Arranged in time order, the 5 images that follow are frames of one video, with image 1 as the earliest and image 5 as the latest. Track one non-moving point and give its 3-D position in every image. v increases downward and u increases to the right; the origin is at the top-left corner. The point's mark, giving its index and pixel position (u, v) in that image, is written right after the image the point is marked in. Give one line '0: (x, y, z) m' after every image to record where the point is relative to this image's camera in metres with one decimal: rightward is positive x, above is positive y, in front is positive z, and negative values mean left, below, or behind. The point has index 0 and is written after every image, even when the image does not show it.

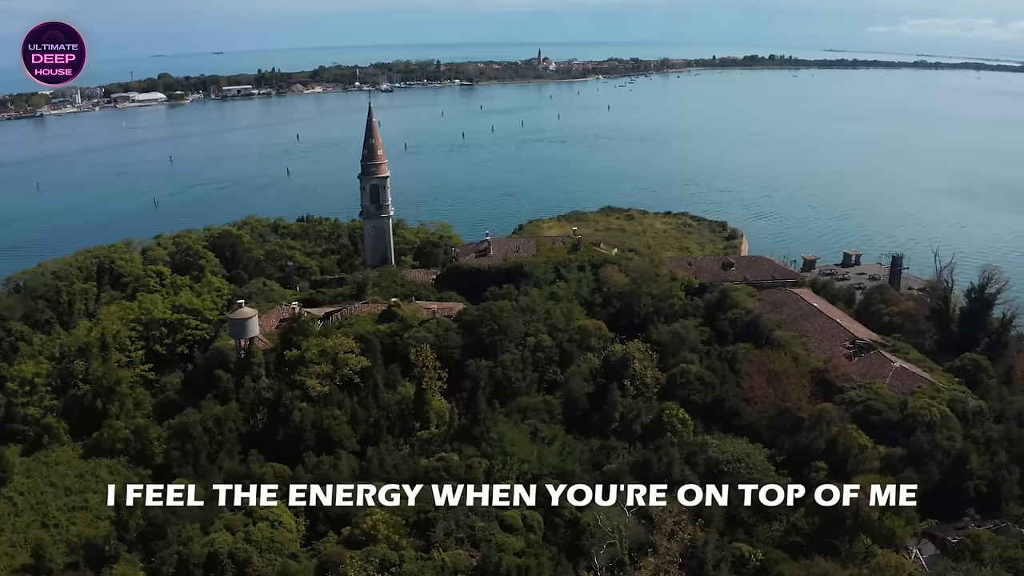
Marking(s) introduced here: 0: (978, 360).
0: (+9.8, -1.5, +17.2) m
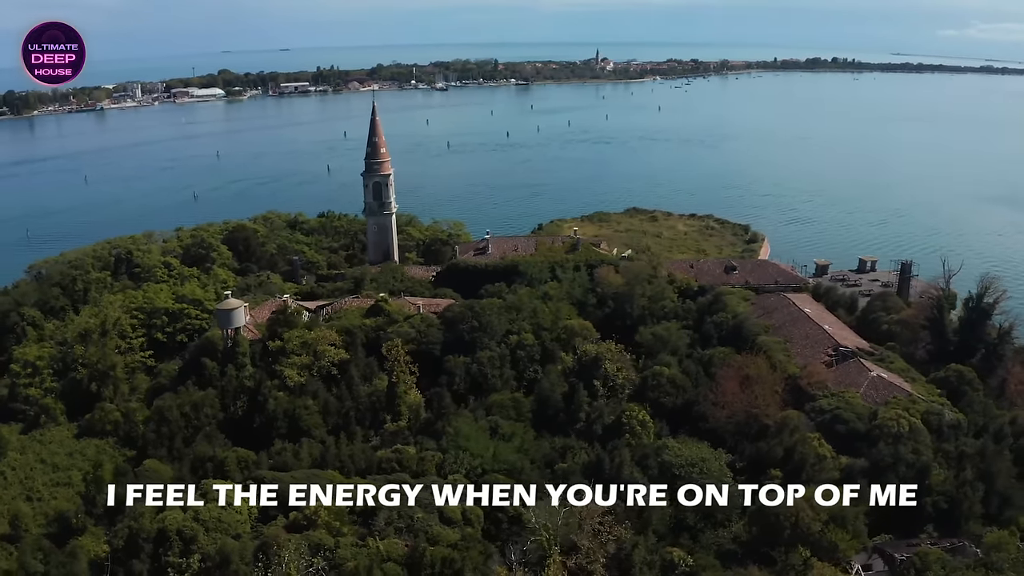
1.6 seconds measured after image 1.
0: (+9.2, -1.7, +16.5) m
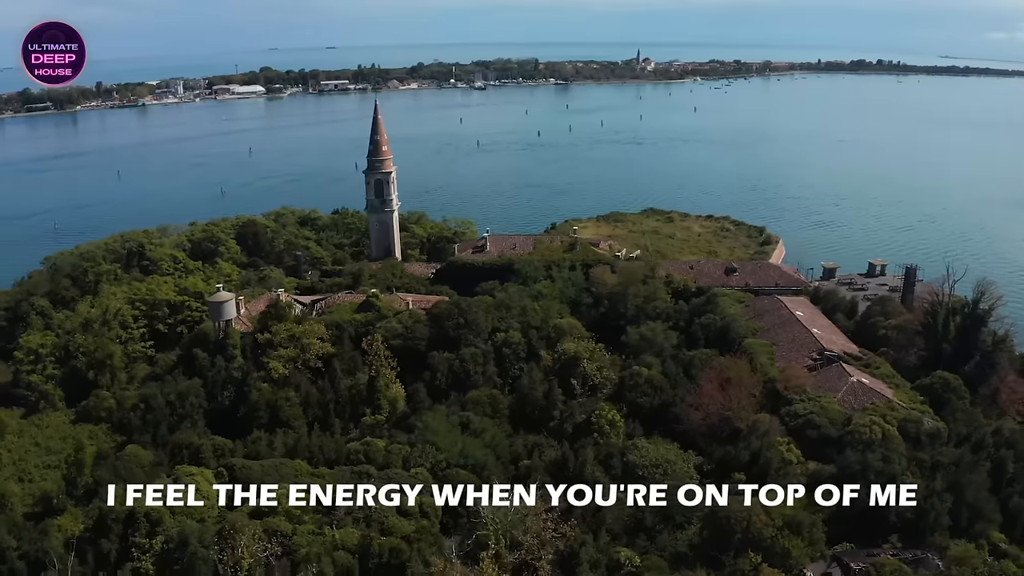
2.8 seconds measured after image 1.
0: (+8.7, -1.8, +16.1) m
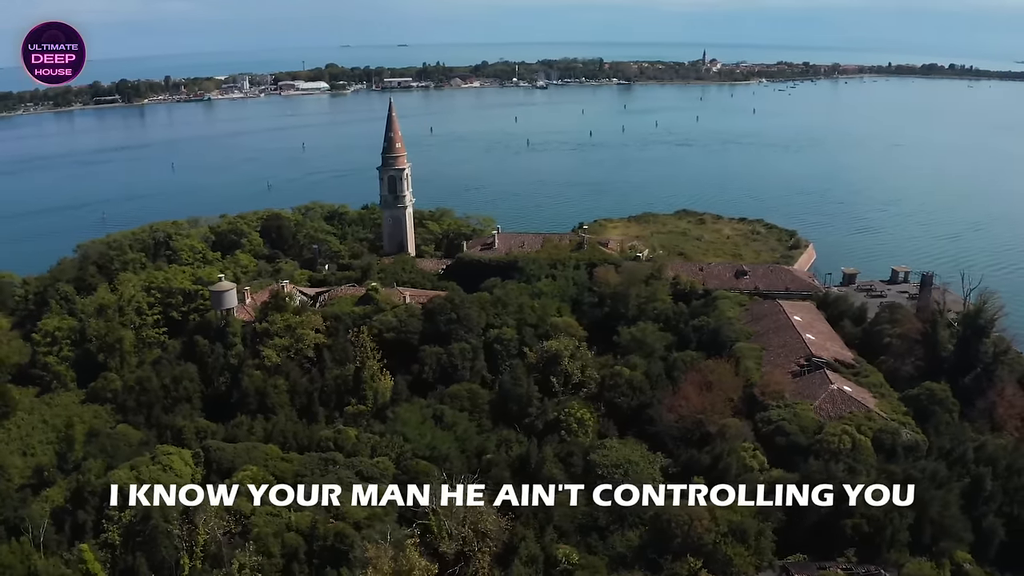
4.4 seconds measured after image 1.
0: (+8.1, -2.0, +15.5) m
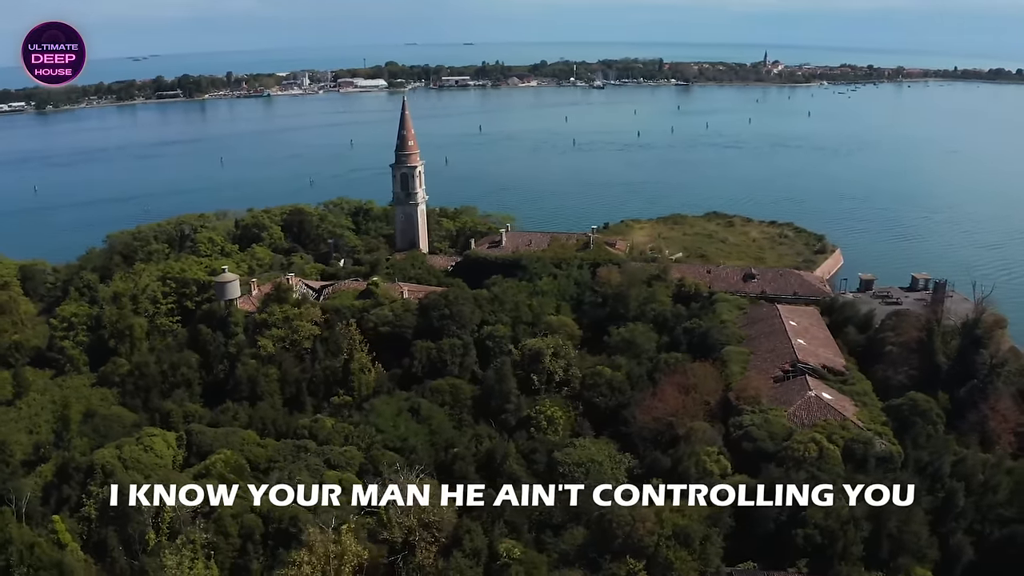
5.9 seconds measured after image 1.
0: (+7.5, -2.1, +14.9) m
